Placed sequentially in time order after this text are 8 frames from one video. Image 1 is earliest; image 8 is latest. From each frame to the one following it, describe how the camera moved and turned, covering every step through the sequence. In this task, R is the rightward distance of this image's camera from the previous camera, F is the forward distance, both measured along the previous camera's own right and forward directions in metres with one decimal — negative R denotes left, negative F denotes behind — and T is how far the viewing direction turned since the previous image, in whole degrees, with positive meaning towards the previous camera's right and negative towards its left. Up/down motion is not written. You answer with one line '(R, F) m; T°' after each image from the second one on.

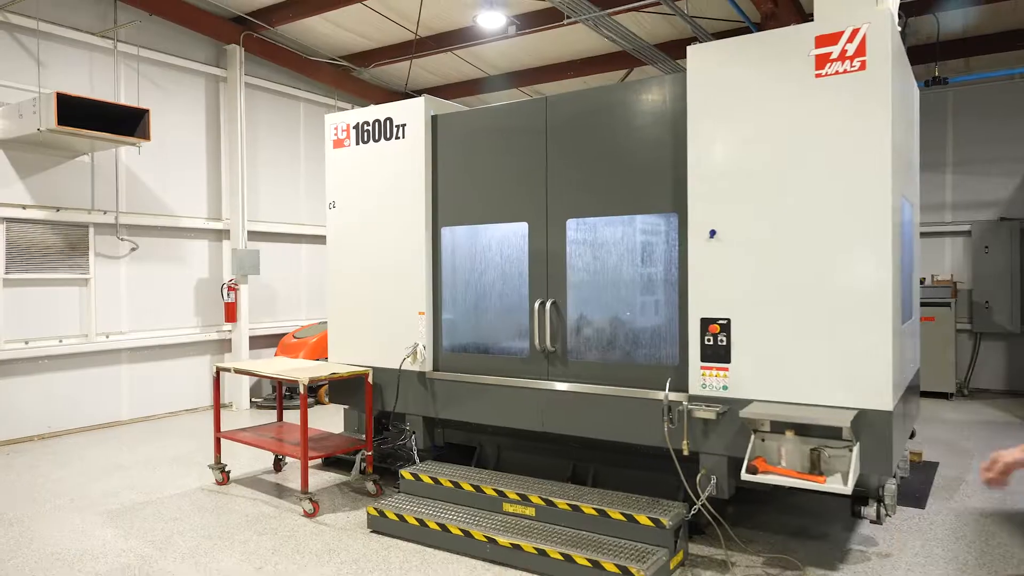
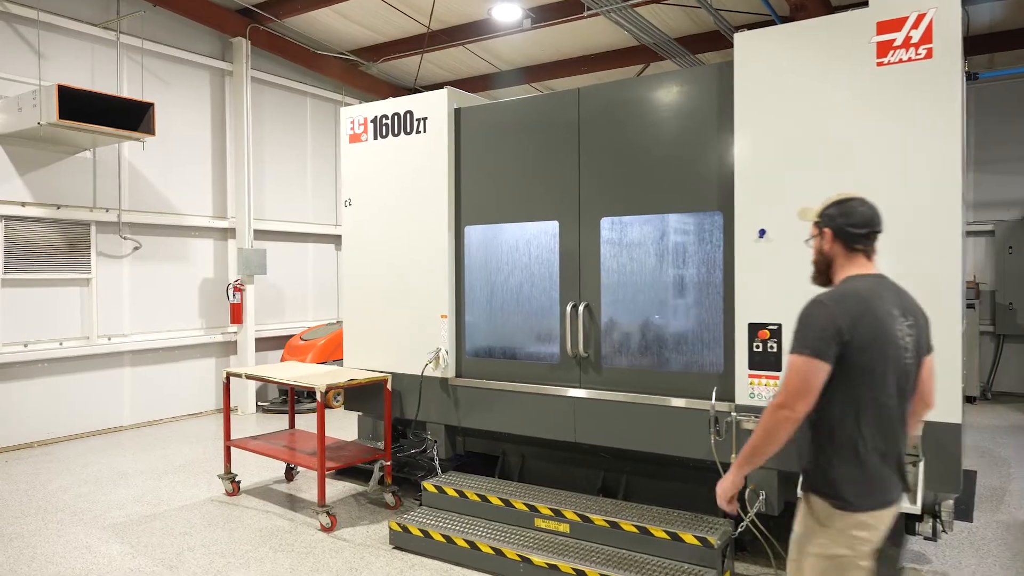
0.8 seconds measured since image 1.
(-0.1, +0.2) m; 0°
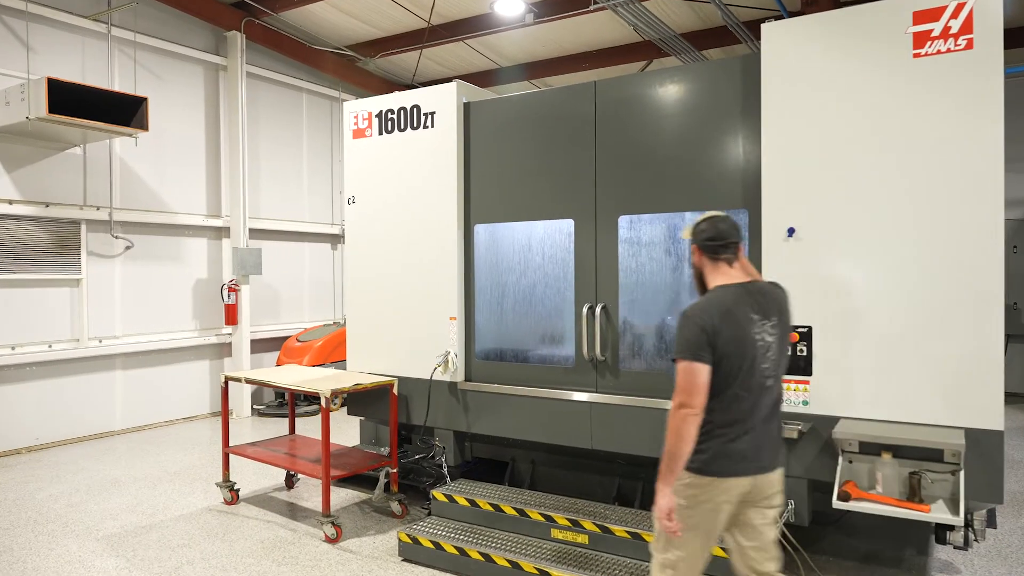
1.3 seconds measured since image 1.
(-0.1, +0.1) m; +1°
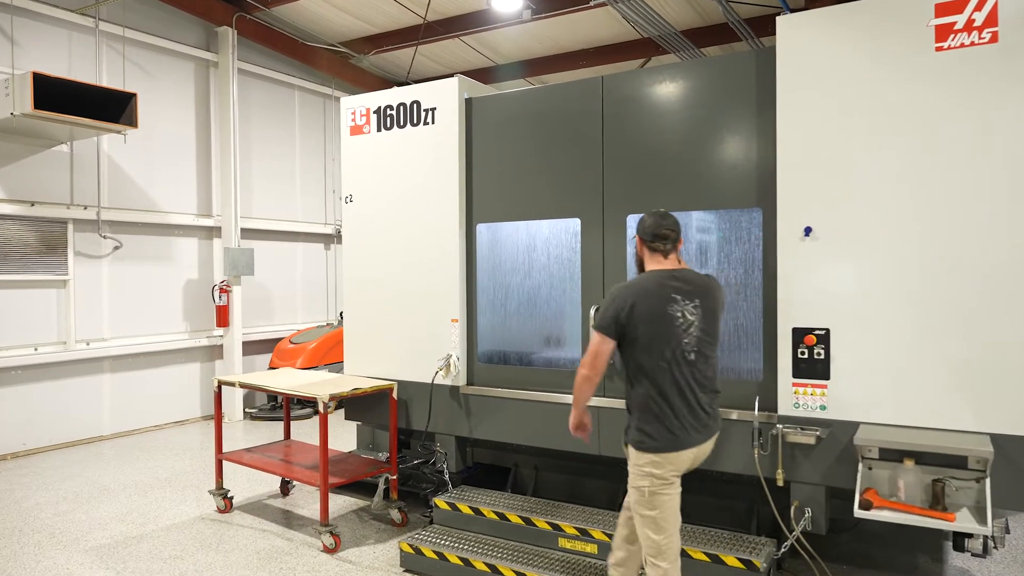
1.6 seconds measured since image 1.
(-0.1, +0.1) m; +1°
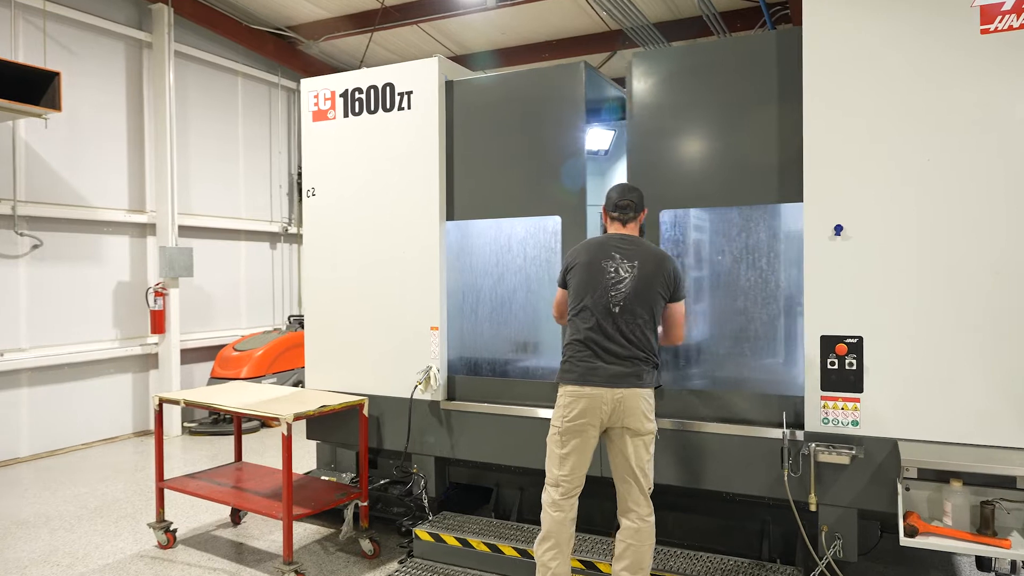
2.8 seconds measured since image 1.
(-0.2, +0.3) m; +5°
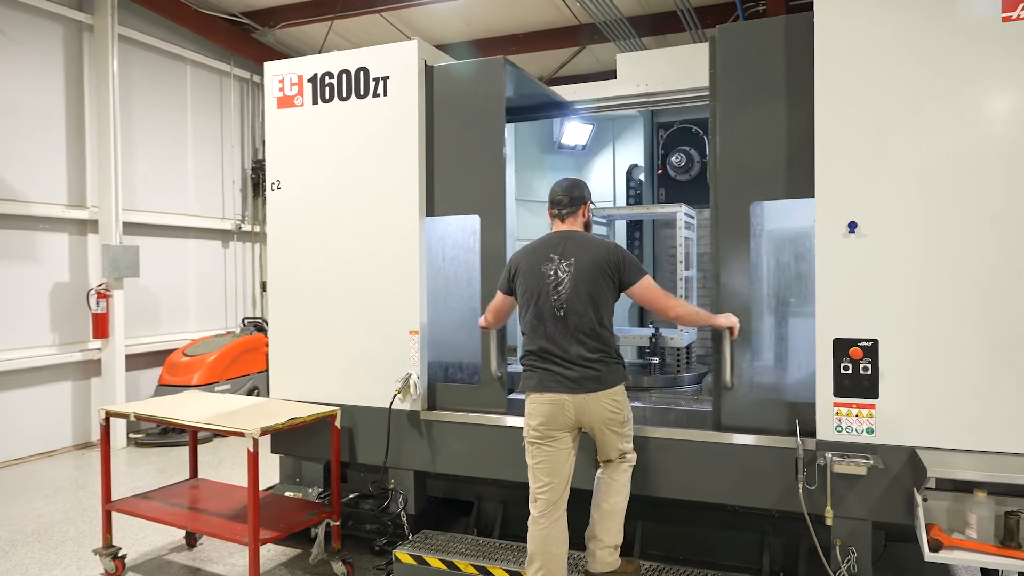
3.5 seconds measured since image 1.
(-0.1, +0.2) m; +4°
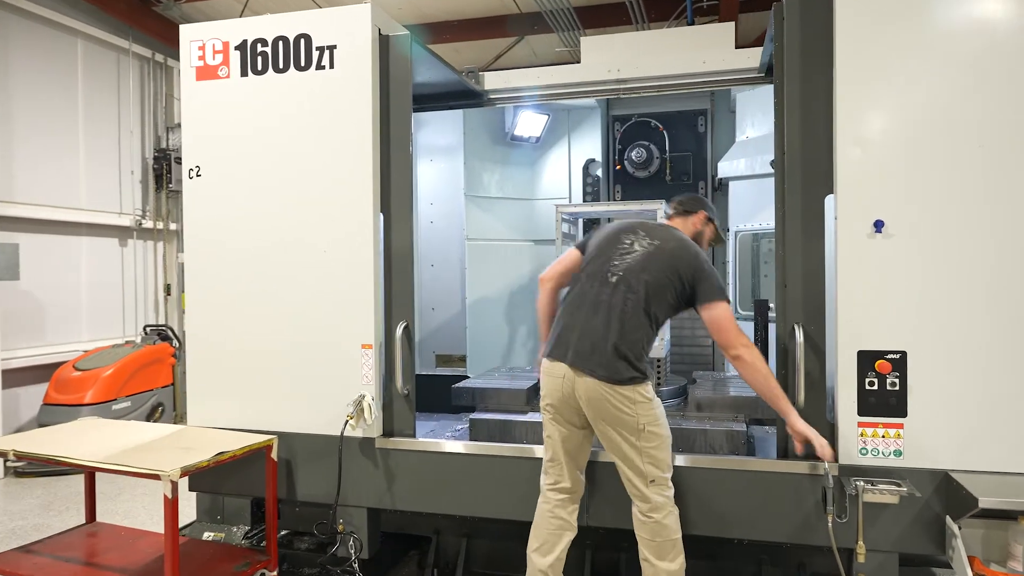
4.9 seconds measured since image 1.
(-0.2, +0.3) m; +7°
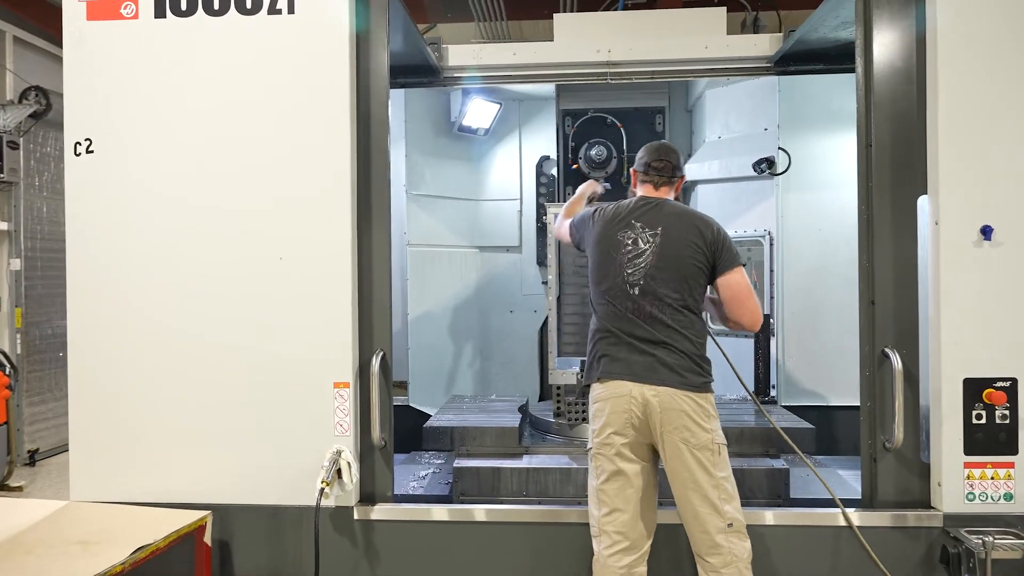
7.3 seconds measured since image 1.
(-0.4, +0.5) m; +12°
